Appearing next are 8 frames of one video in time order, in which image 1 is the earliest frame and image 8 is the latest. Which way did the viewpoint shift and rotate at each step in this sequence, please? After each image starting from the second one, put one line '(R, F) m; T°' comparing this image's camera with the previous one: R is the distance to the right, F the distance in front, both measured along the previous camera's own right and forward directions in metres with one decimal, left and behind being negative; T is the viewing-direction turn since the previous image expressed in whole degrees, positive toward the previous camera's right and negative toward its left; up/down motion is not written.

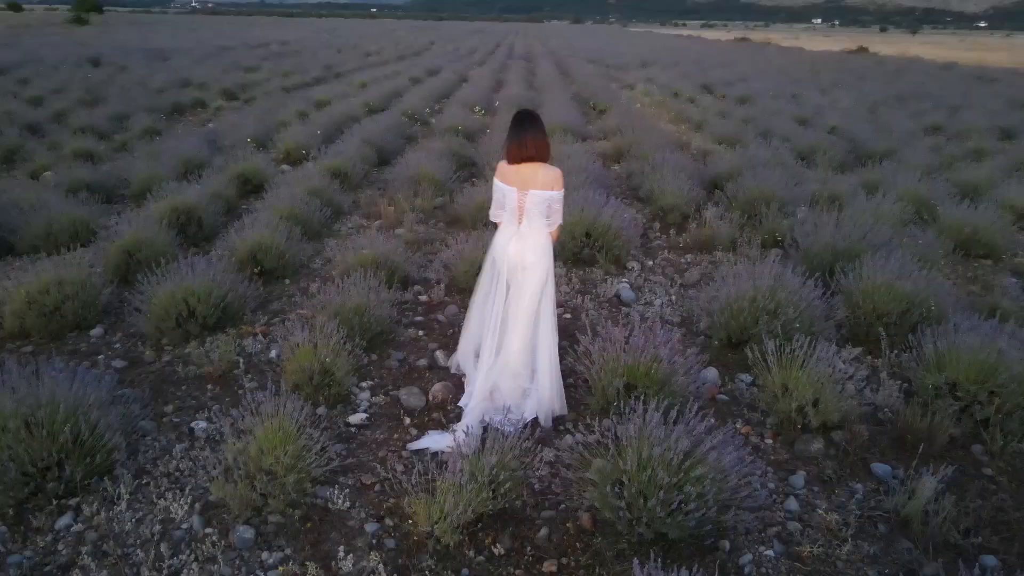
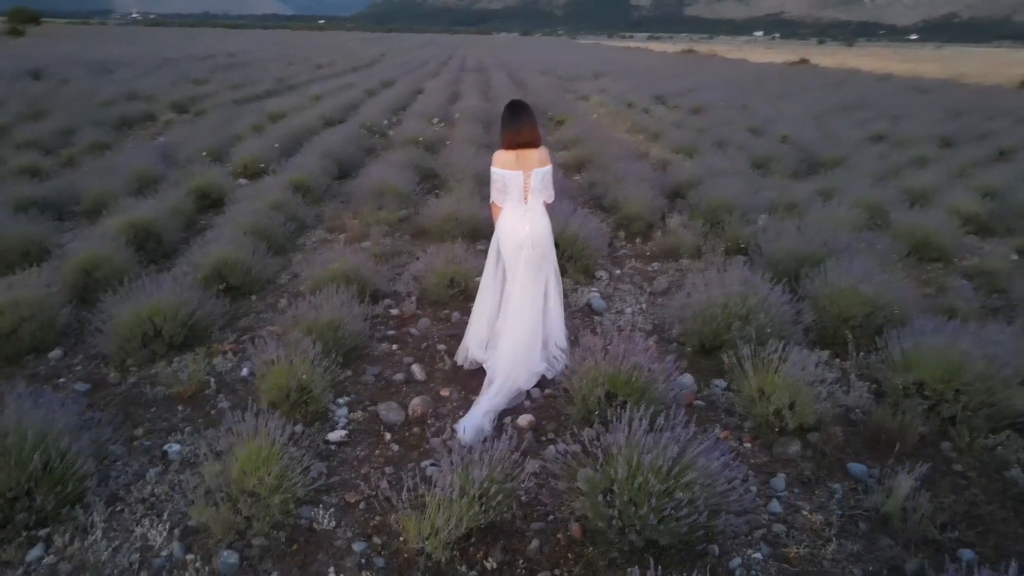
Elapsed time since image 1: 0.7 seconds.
(-0.2, 0.0) m; +4°
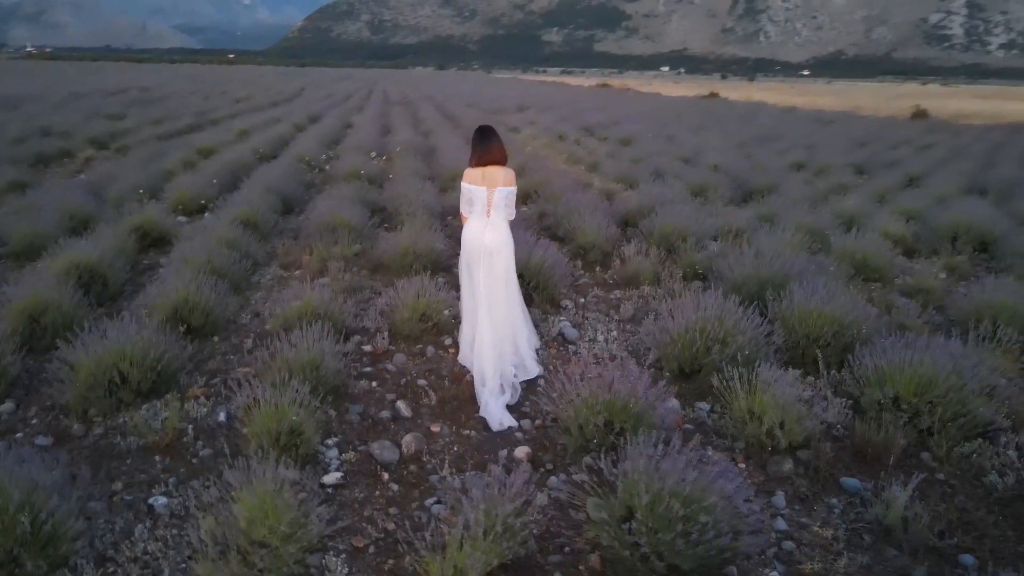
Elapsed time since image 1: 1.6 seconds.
(-0.5, 0.0) m; +6°
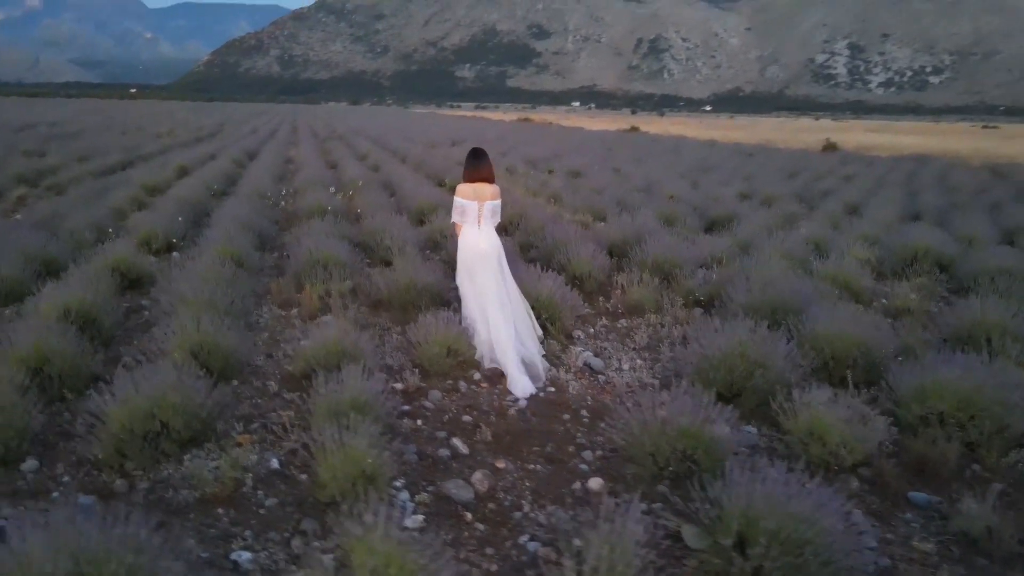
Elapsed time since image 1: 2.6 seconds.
(-1.0, +0.1) m; +6°
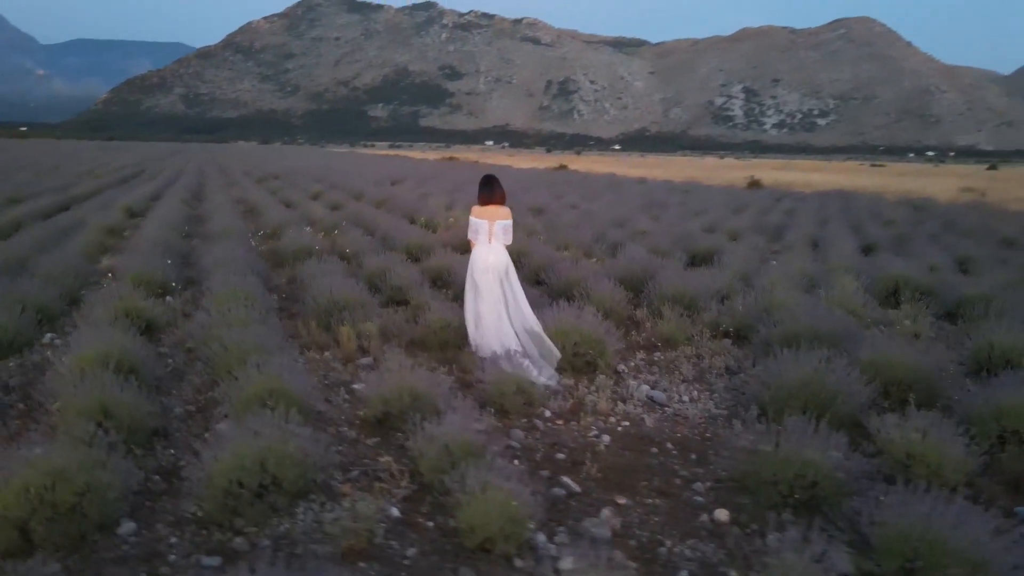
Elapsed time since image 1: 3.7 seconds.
(-1.3, +0.1) m; +6°
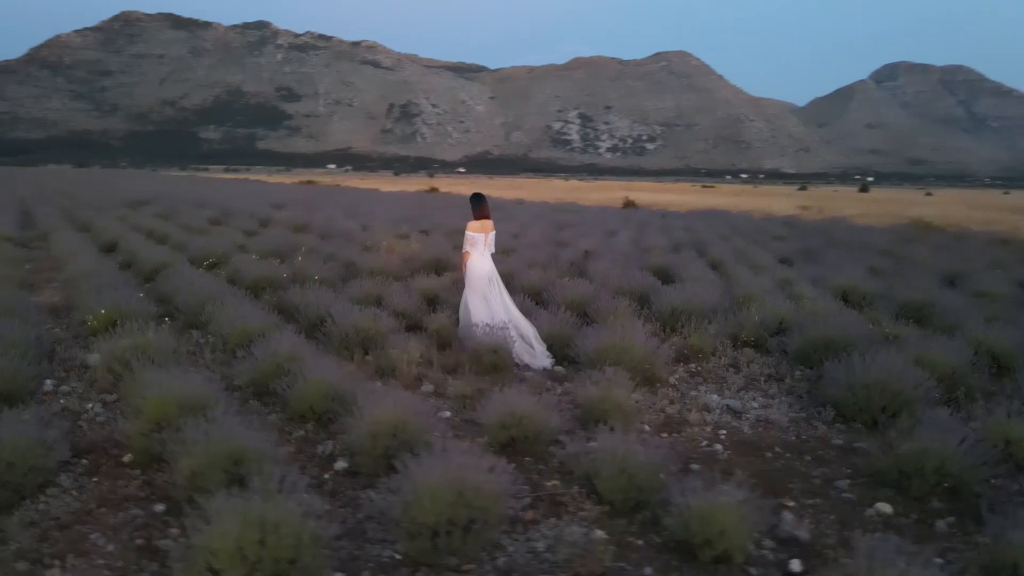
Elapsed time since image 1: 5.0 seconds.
(-2.2, +0.2) m; +11°
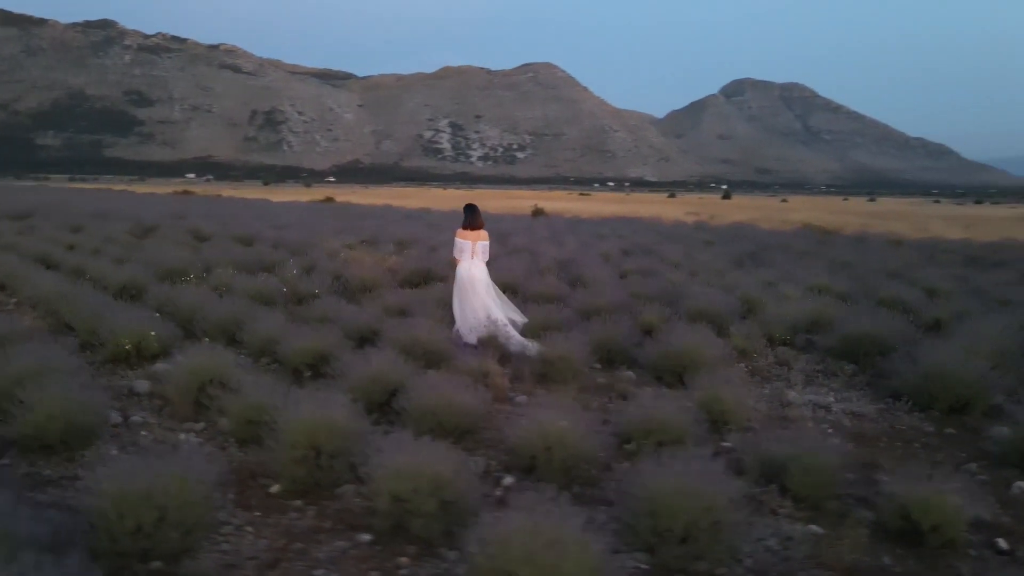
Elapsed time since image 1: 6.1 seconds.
(-2.1, +0.2) m; +9°
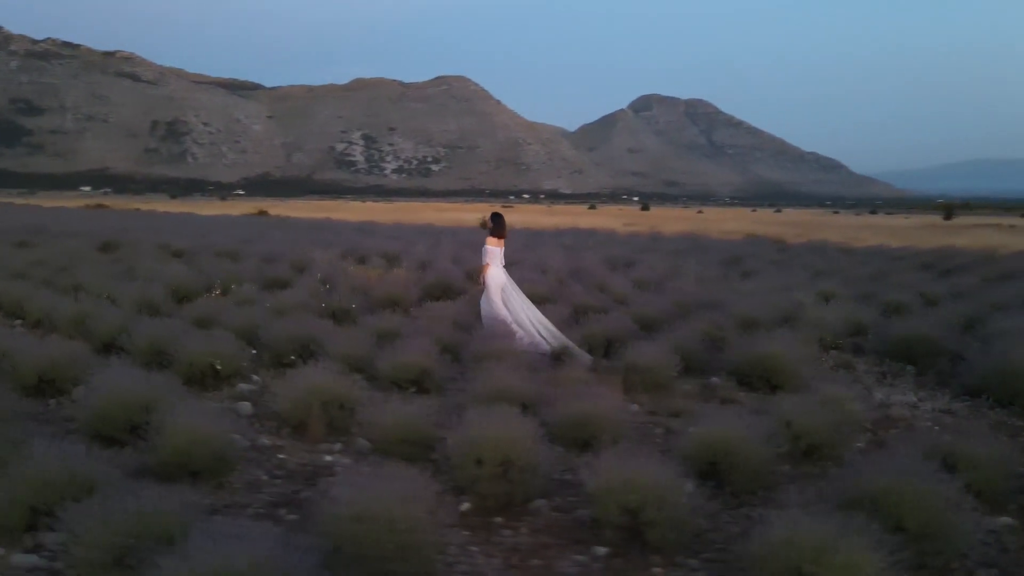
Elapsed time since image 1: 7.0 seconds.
(-1.9, +0.1) m; +6°
